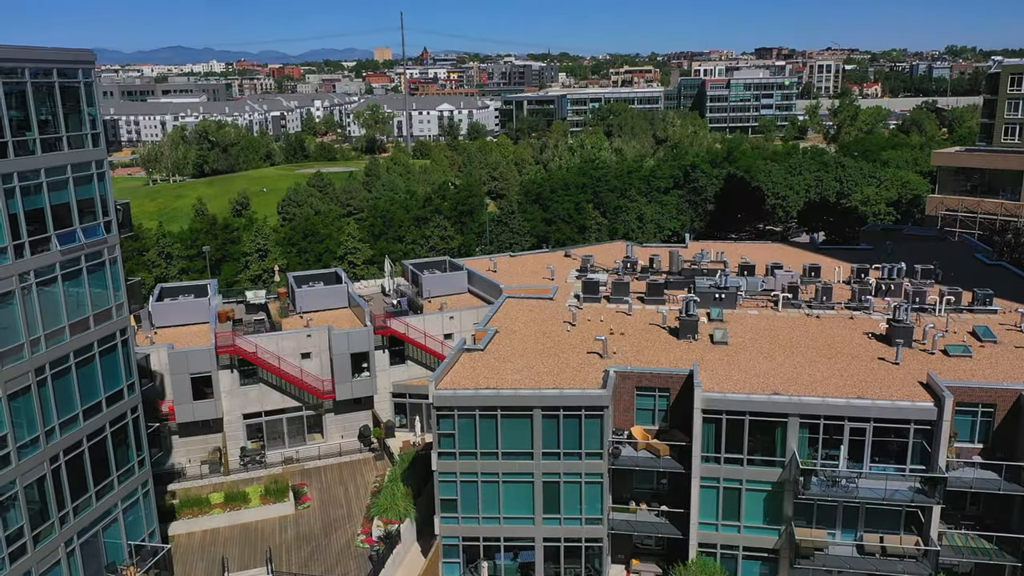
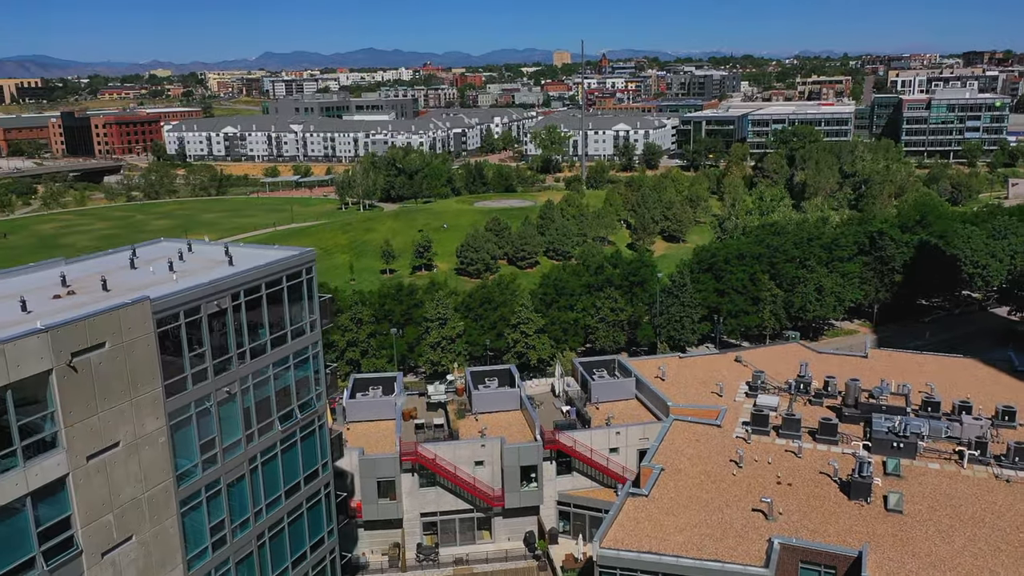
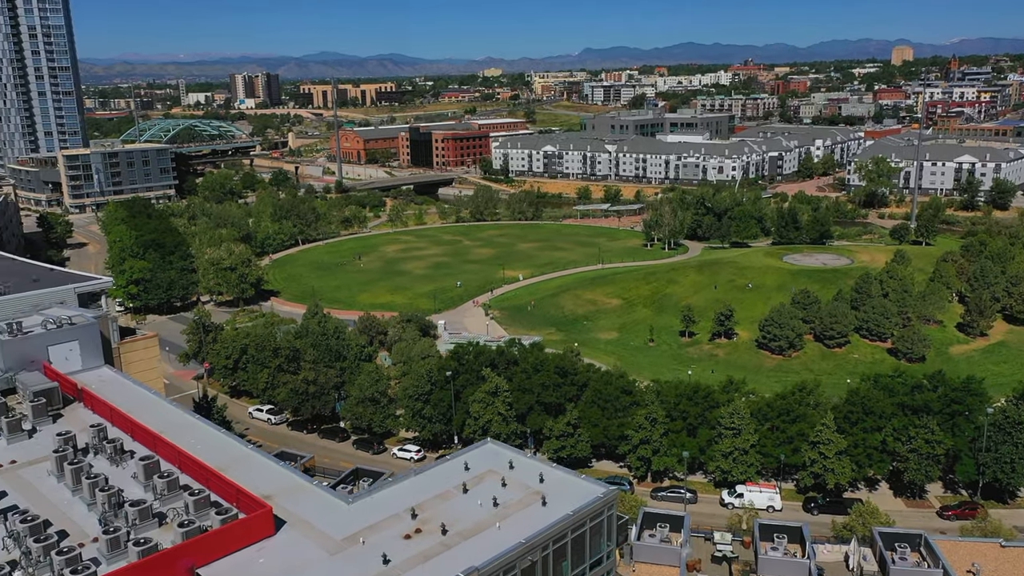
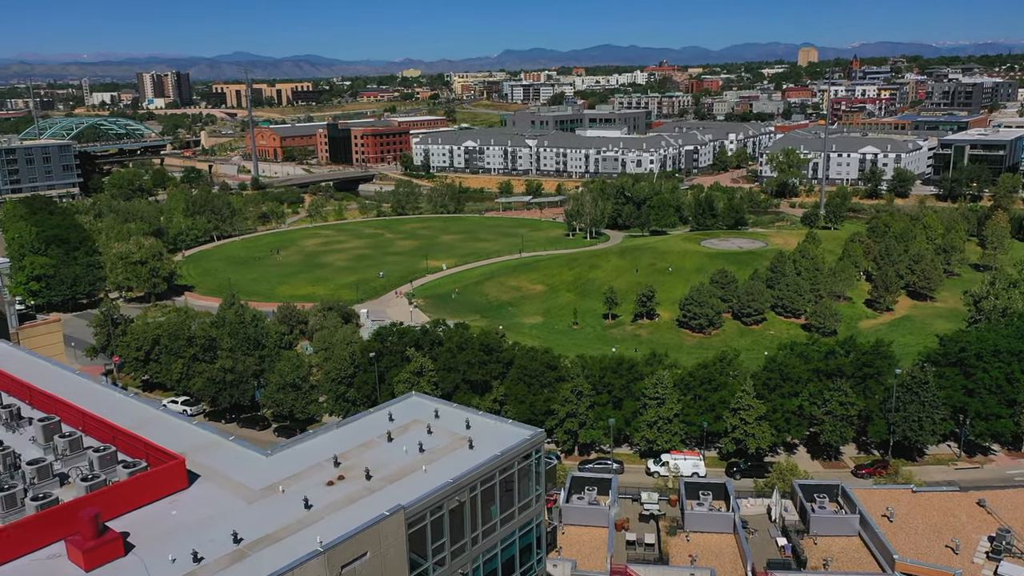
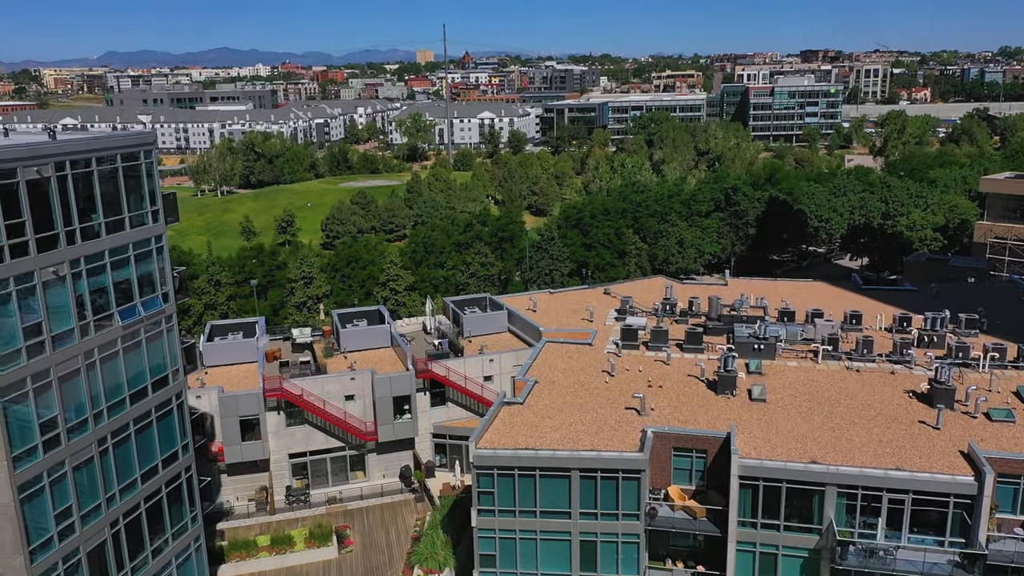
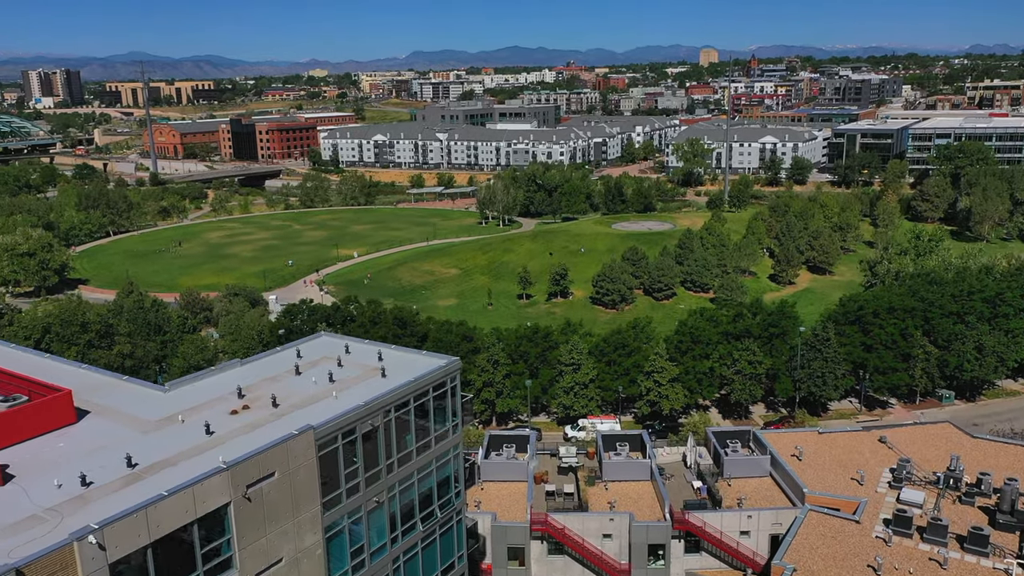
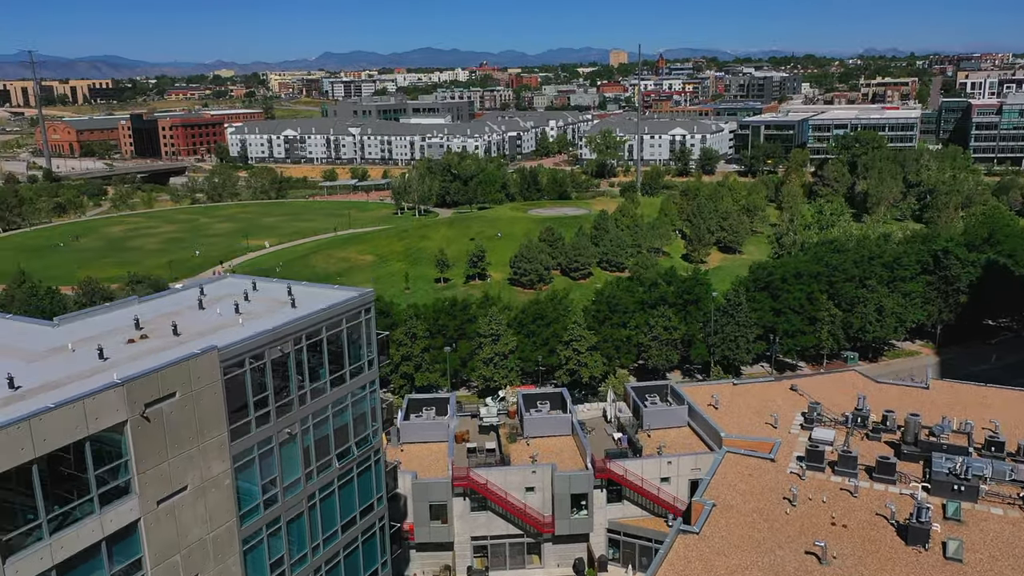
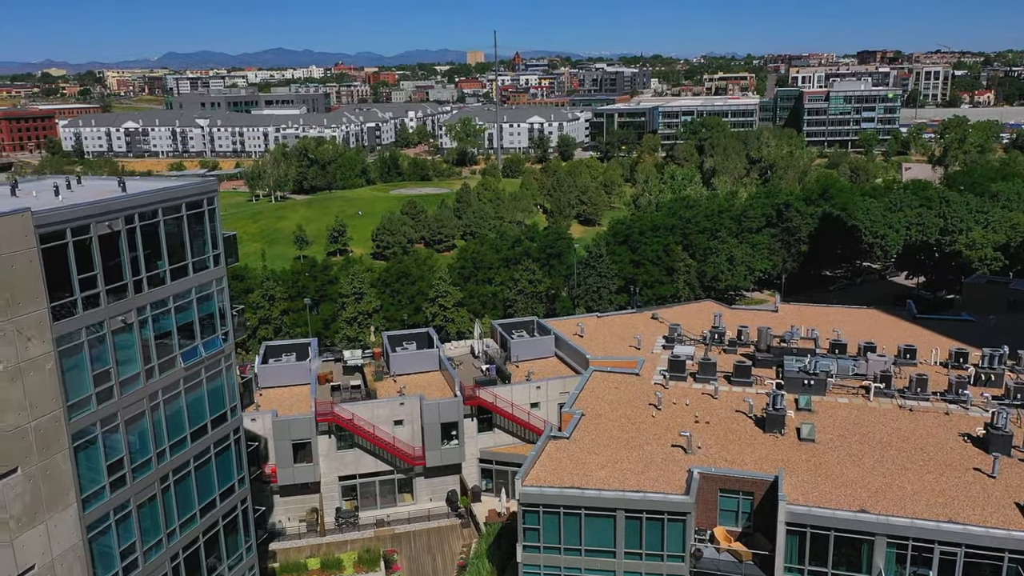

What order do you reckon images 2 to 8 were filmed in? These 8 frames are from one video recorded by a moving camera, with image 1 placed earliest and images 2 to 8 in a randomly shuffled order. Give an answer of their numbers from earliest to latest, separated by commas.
5, 8, 2, 7, 6, 4, 3
